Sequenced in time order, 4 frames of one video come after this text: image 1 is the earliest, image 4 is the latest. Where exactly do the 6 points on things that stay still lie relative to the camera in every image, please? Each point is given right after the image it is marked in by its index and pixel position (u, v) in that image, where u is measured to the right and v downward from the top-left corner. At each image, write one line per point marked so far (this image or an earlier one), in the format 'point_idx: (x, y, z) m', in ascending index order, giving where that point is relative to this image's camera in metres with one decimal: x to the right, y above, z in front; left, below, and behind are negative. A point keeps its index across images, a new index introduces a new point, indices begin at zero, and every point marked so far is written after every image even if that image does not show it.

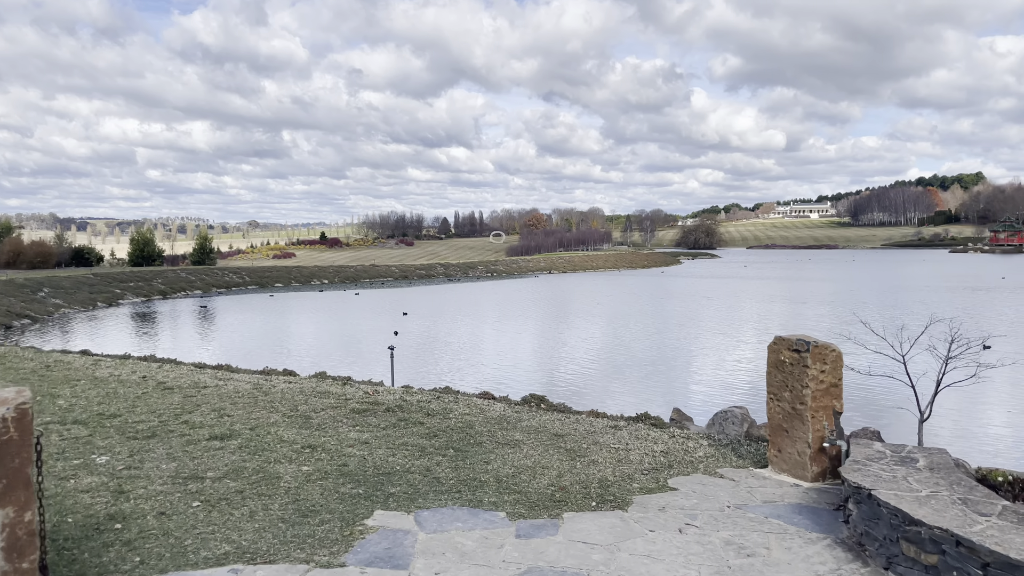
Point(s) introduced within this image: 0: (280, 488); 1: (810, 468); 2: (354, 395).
0: (-1.4, -1.2, +4.9) m
1: (+1.8, -1.1, +5.1) m
2: (-1.5, -1.0, +7.7) m
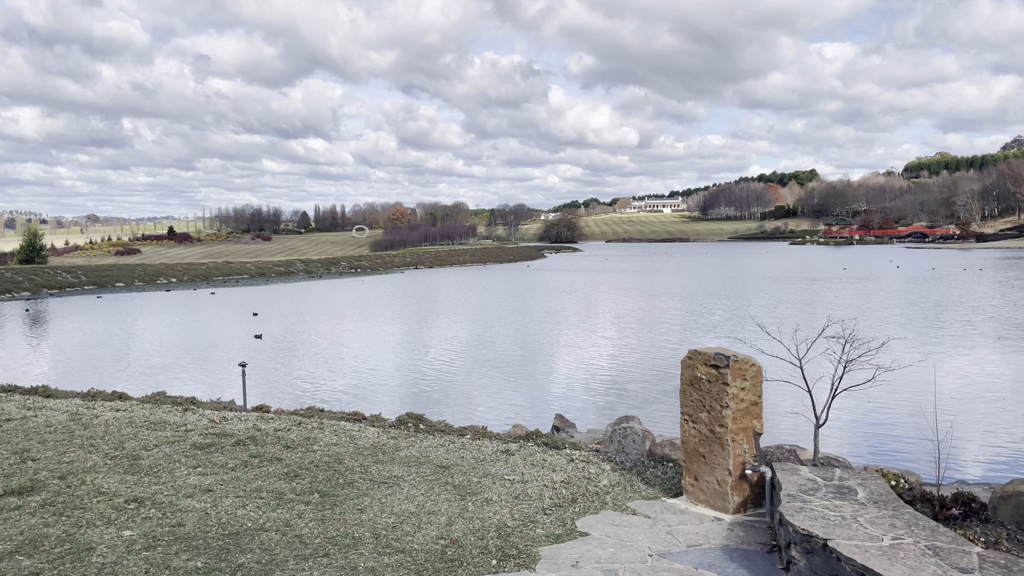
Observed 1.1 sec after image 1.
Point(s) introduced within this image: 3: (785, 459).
0: (-2.0, -1.3, +3.8) m
1: (+1.2, -1.2, +4.5) m
2: (-2.5, -1.1, +6.5) m
3: (+1.7, -1.0, +5.0) m
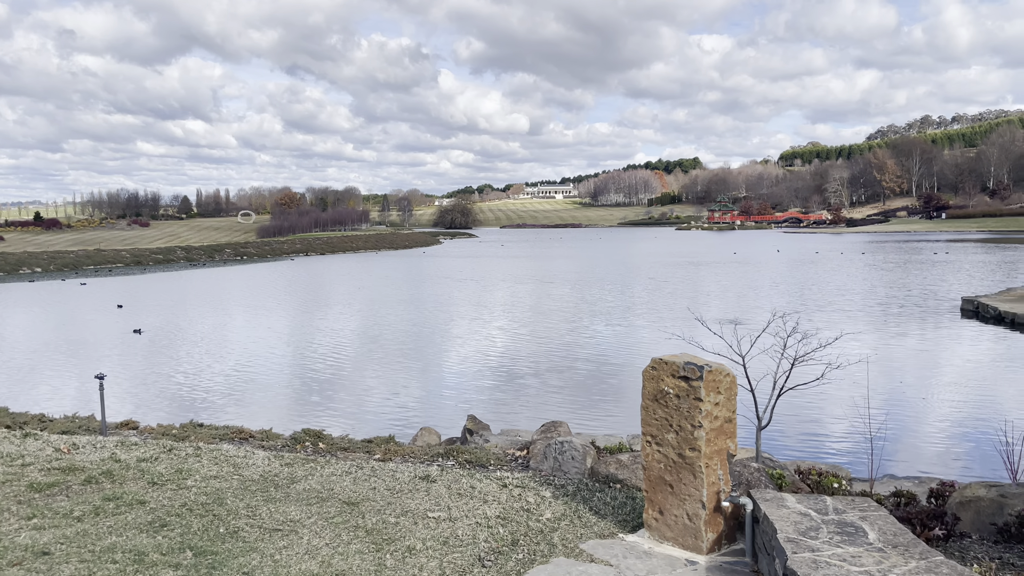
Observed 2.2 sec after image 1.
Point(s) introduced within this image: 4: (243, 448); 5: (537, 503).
0: (-2.2, -1.3, +2.6) m
1: (+0.9, -1.1, +3.8) m
2: (-3.1, -1.1, +5.3) m
3: (+1.3, -1.0, +4.3) m
4: (-1.9, -1.1, +5.8) m
5: (+0.1, -1.2, +4.5) m
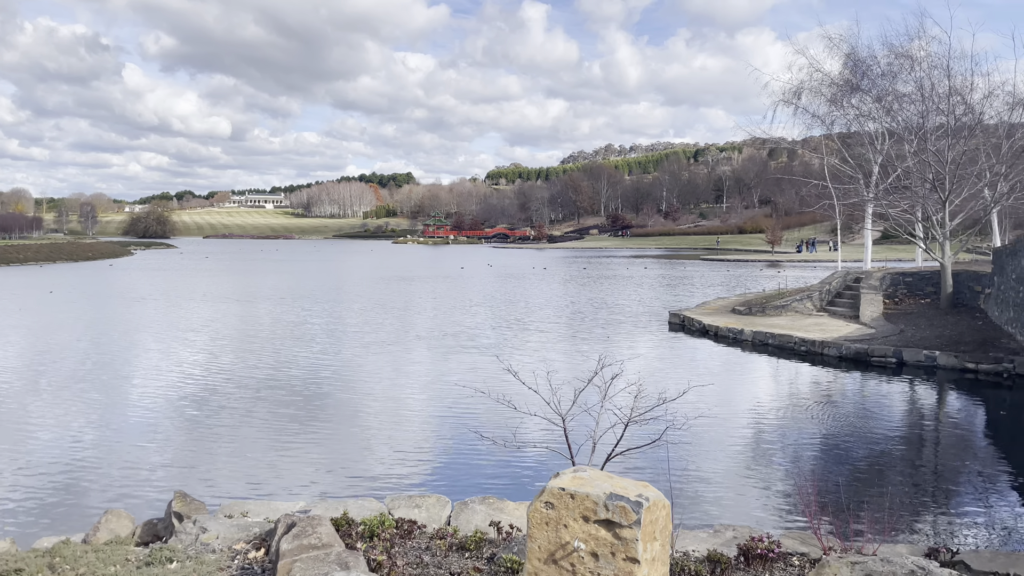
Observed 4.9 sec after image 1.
0: (-2.1, -1.5, +0.1) m
1: (+0.4, -1.4, +2.2) m
2: (-3.9, -1.3, +2.2) m
3: (+0.5, -1.2, +2.8) m
4: (-3.0, -1.4, +3.1) m
5: (-0.6, -1.4, +2.7) m
